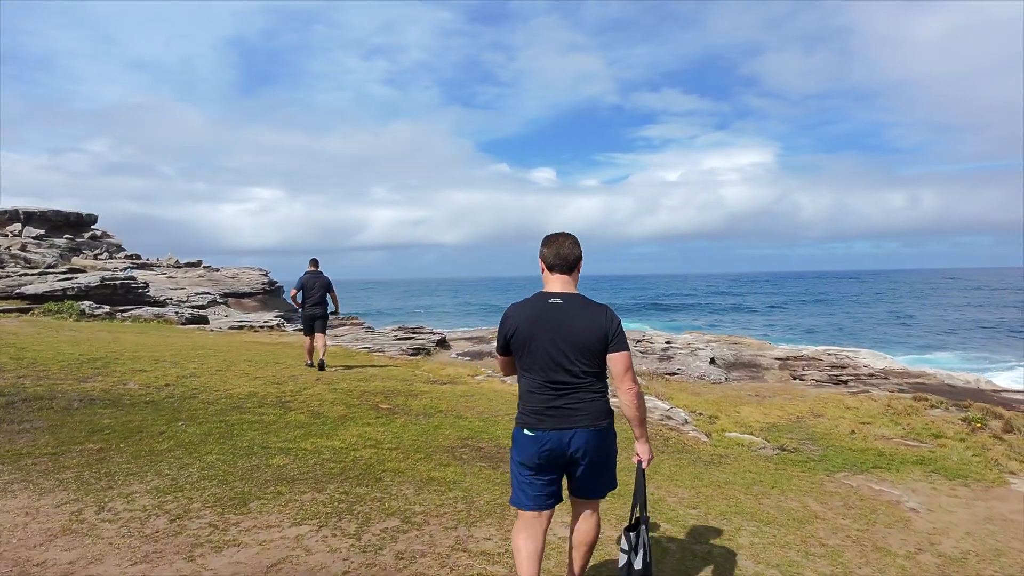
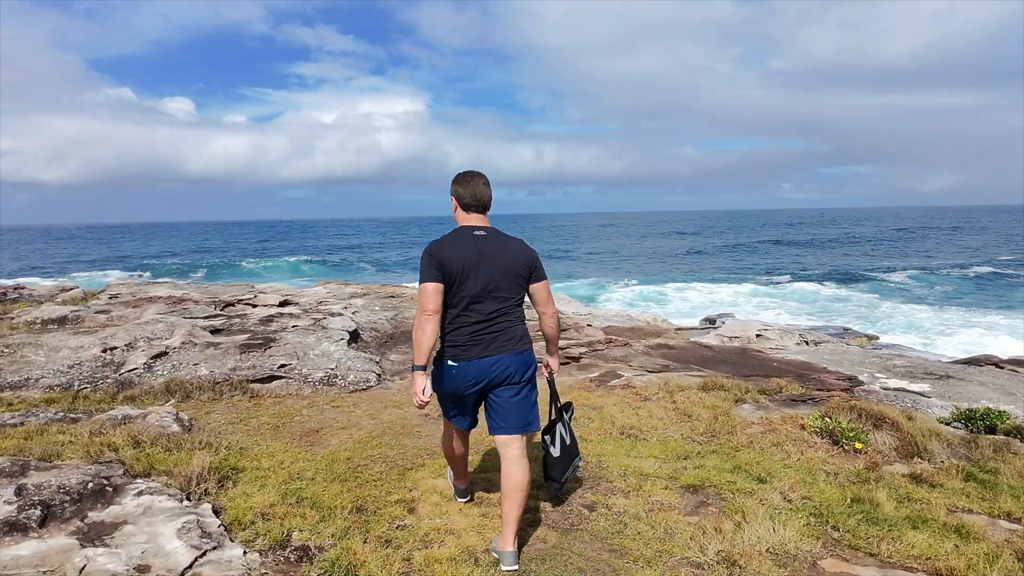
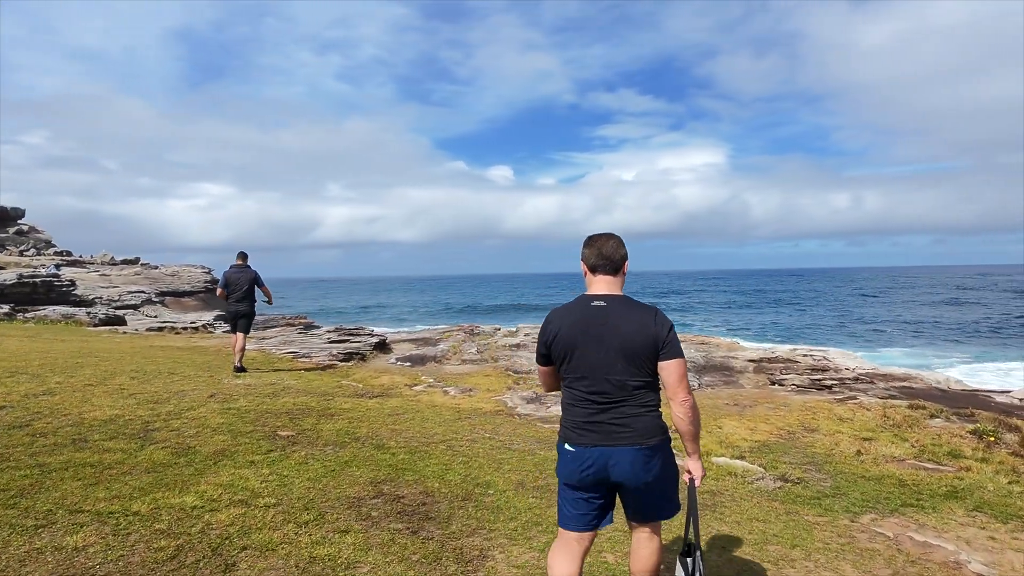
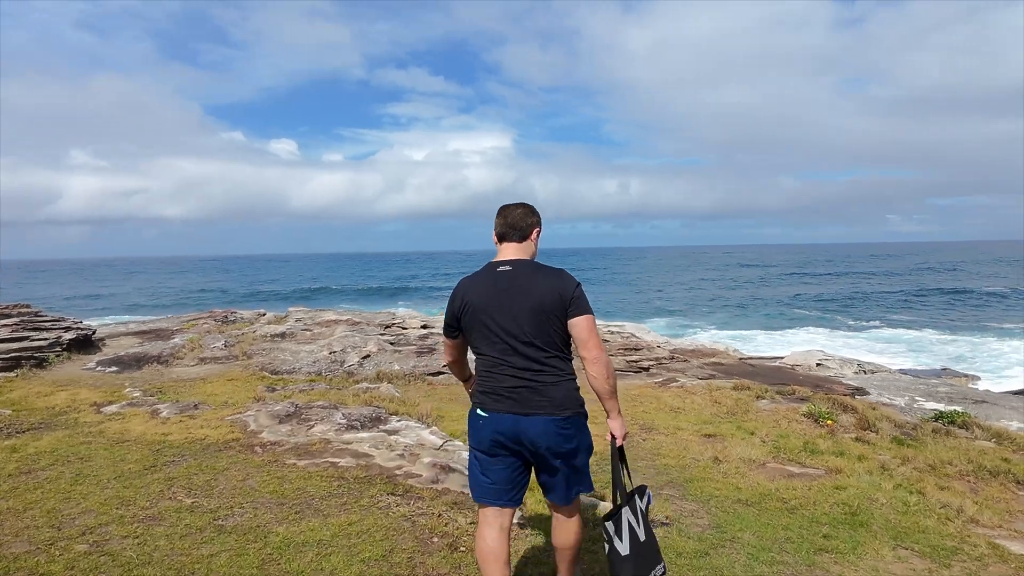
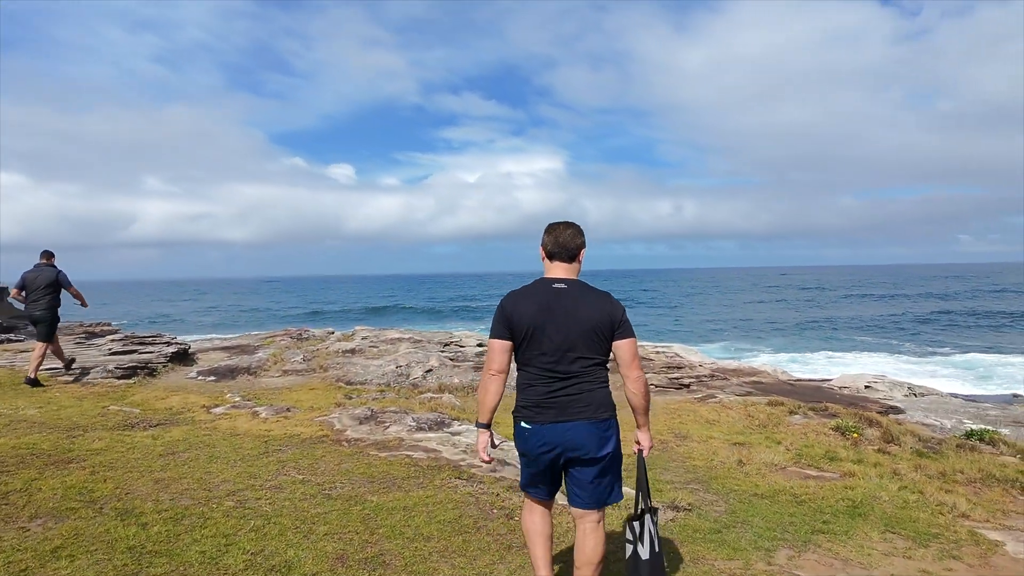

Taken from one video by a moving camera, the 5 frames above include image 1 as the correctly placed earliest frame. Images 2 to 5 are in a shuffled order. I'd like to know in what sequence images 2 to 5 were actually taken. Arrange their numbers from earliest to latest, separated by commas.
3, 5, 4, 2
